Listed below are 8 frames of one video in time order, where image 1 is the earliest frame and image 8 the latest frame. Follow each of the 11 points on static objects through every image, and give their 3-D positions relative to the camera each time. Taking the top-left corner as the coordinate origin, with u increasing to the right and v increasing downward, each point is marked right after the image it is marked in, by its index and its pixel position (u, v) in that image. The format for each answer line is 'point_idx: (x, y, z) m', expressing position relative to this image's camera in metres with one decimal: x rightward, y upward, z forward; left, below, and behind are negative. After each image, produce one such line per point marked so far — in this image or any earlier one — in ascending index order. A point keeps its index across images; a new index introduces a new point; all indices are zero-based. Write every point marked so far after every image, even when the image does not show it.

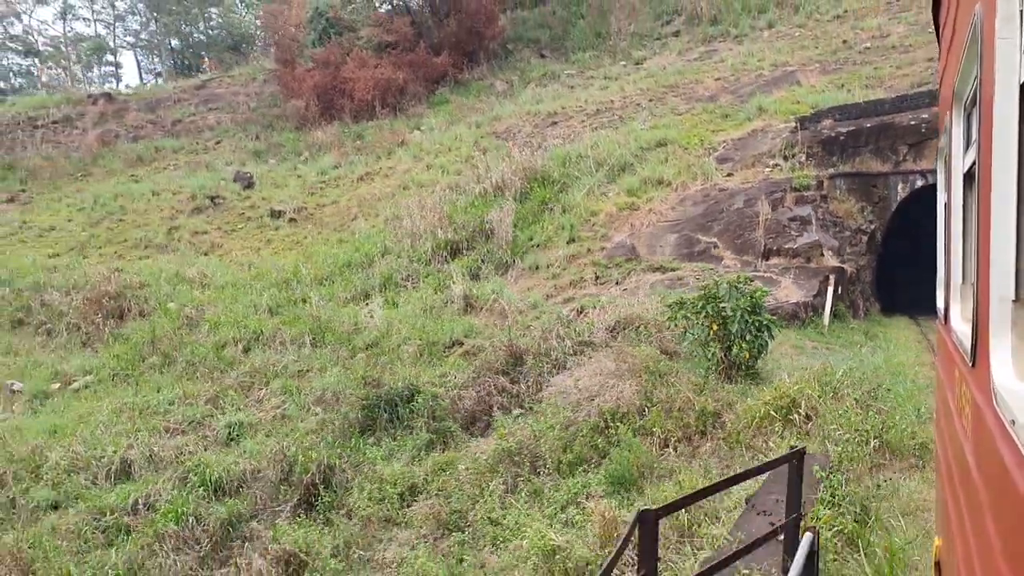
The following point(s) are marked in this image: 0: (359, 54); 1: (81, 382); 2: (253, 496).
0: (-3.0, +4.6, +18.3) m
1: (-4.3, -0.9, +9.3) m
2: (-1.6, -1.2, +5.8) m
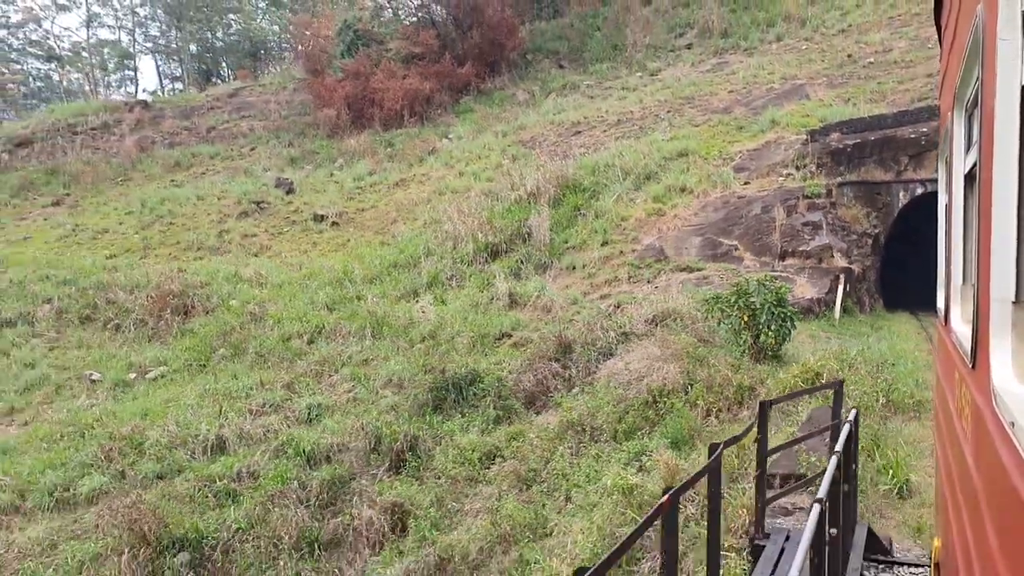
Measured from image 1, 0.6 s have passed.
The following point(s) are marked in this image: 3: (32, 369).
0: (-2.6, +4.6, +19.2) m
1: (-3.9, -0.9, +10.3) m
2: (-1.1, -1.2, +6.7) m
3: (-5.8, -1.0, +11.3) m
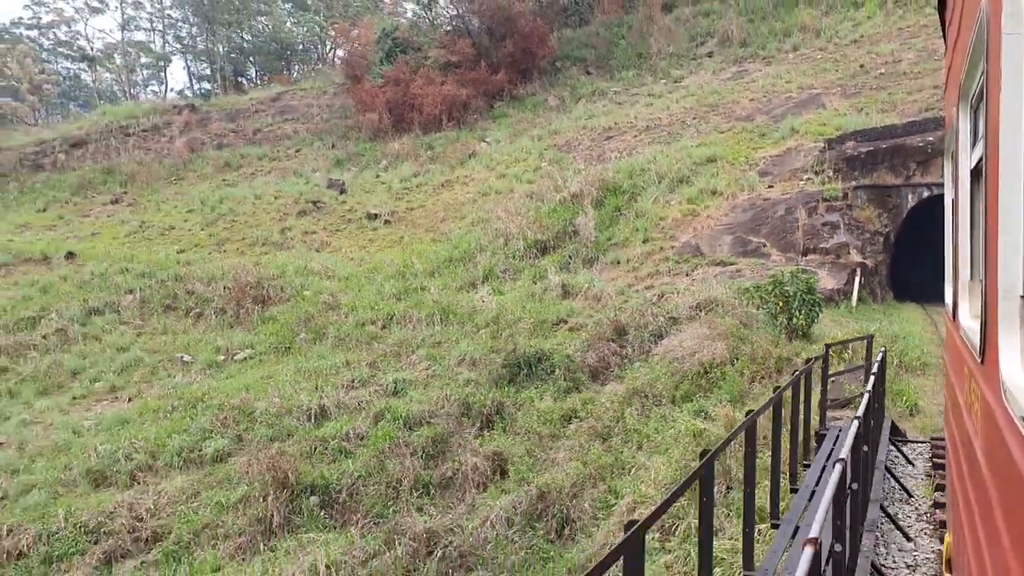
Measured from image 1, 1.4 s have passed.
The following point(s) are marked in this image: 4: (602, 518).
0: (-1.9, +4.7, +20.5) m
1: (-3.3, -0.8, +11.6) m
2: (-0.6, -1.1, +8.0) m
3: (-5.2, -0.9, +12.6) m
4: (+0.6, -1.4, +5.8) m
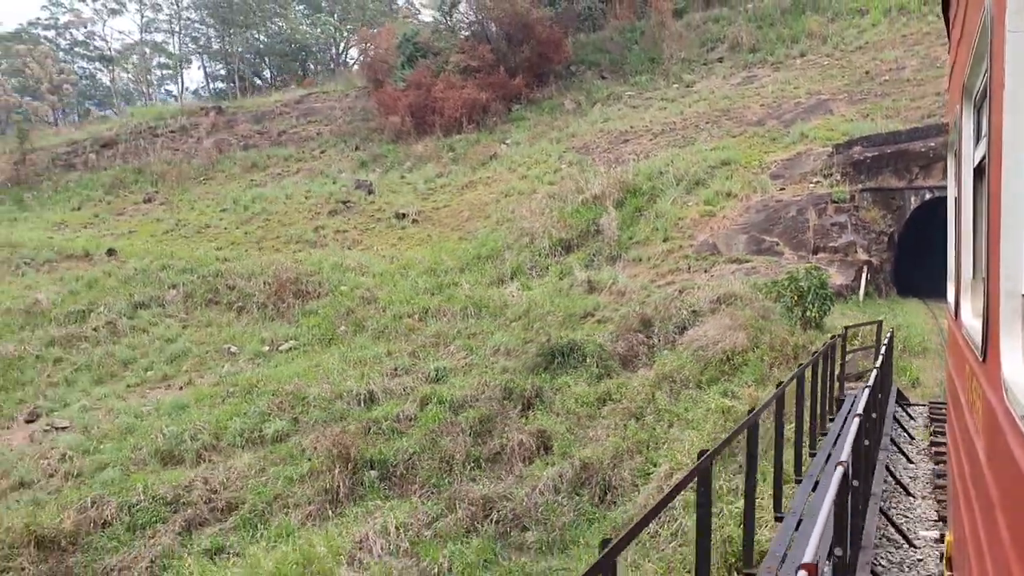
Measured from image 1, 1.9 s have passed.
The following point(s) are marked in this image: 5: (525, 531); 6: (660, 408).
0: (-1.5, +4.8, +21.2) m
1: (-2.9, -0.7, +12.3) m
2: (-0.2, -1.1, +8.7) m
3: (-4.9, -0.8, +13.4) m
4: (+0.9, -1.4, +6.6) m
5: (+0.1, -1.7, +6.5) m
6: (+1.2, -1.0, +7.5) m
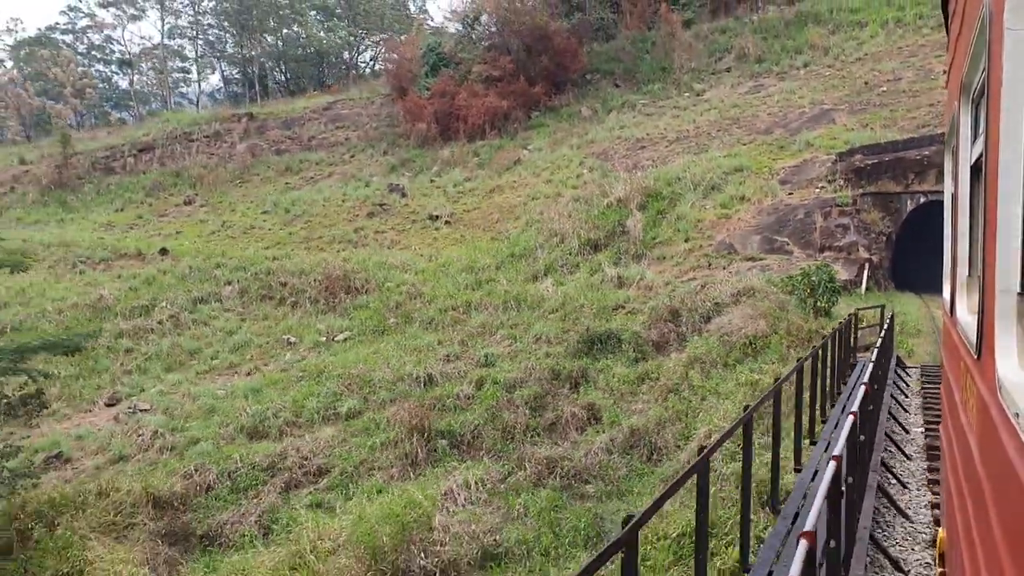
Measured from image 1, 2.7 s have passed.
0: (-1.0, +4.9, +22.5) m
1: (-2.4, -0.7, +13.6) m
2: (+0.3, -1.0, +10.0) m
3: (-4.4, -0.7, +14.7) m
4: (+1.4, -1.3, +7.9) m
5: (+0.6, -1.7, +7.8) m
6: (+1.7, -0.9, +8.8) m
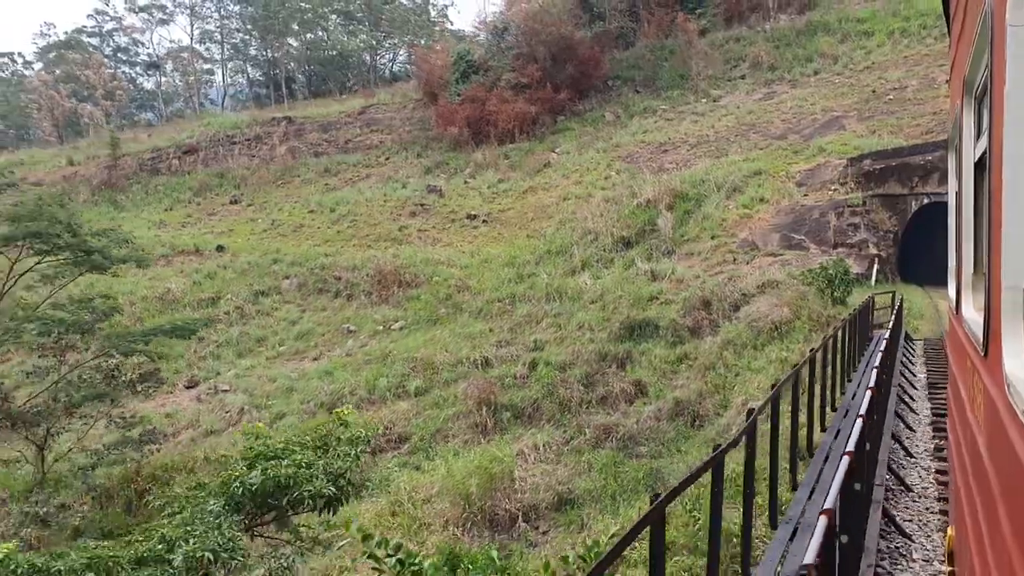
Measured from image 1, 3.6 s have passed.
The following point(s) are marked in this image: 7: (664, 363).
0: (-0.3, +5.0, +23.9) m
1: (-1.8, -0.6, +15.0) m
2: (+1.0, -0.9, +11.4) m
3: (-3.7, -0.6, +16.1) m
4: (+2.1, -1.2, +9.2) m
5: (+1.3, -1.6, +9.2) m
6: (+2.4, -0.8, +10.2) m
7: (+1.8, -0.9, +10.9) m
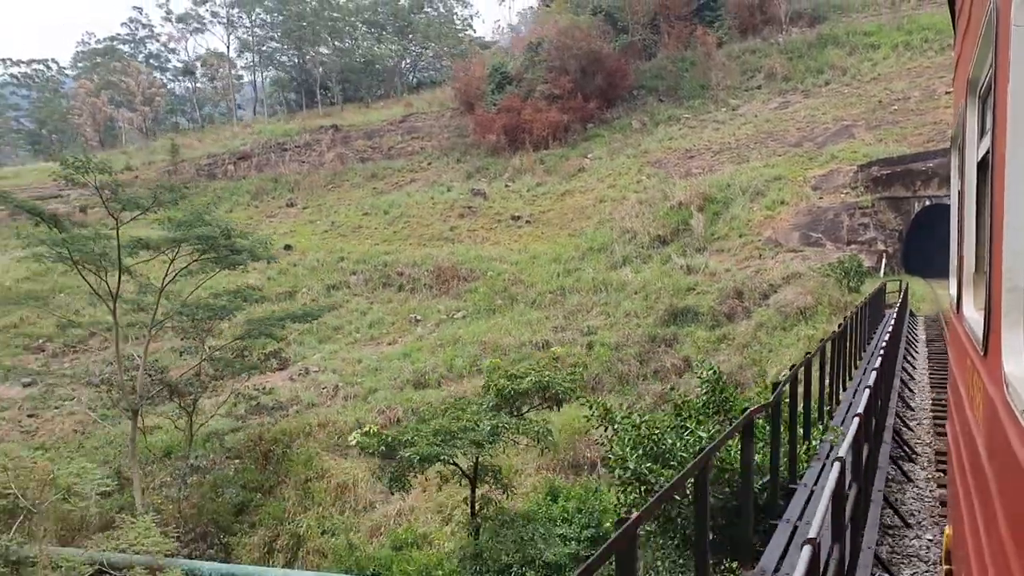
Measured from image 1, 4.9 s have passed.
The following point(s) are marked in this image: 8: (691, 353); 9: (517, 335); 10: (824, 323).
0: (+0.6, +5.2, +25.9) m
1: (-0.8, -0.5, +17.0) m
2: (+1.9, -0.8, +13.4) m
3: (-2.8, -0.5, +18.1) m
4: (+3.0, -1.1, +11.2) m
5: (+2.2, -1.4, +11.2) m
6: (+3.3, -0.7, +12.2) m
7: (+2.7, -0.8, +12.9) m
8: (+2.4, -0.9, +12.6) m
9: (0.0, -0.8, +15.2) m
10: (+4.1, -0.4, +12.2) m
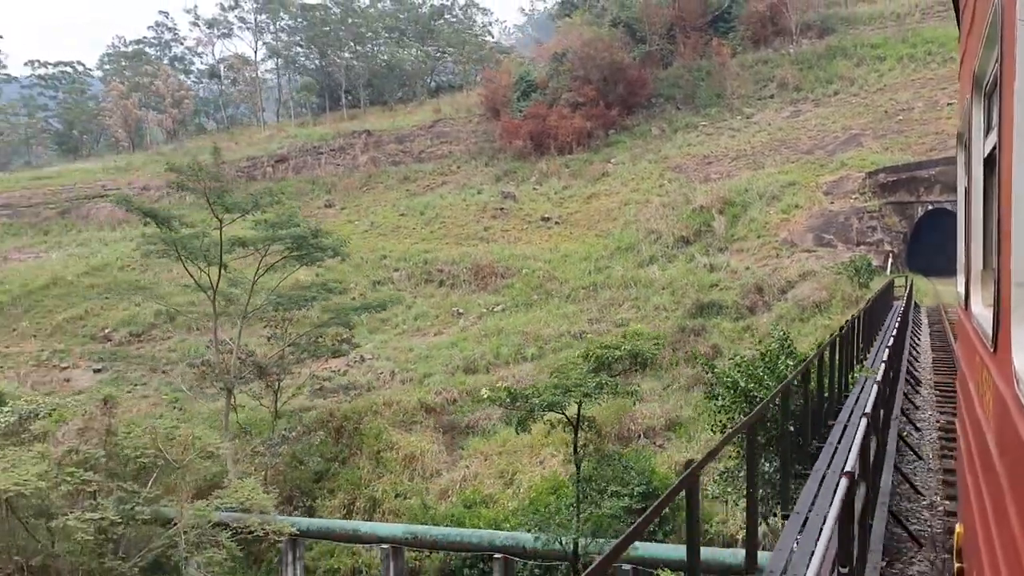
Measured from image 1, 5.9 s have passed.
0: (+1.4, +5.3, +27.4) m
1: (-0.1, -0.4, +18.6) m
2: (+2.6, -0.7, +14.9) m
3: (-2.0, -0.4, +19.6) m
4: (+3.7, -1.1, +12.8) m
5: (+2.9, -1.4, +12.7) m
6: (+4.0, -0.6, +13.7) m
7: (+3.4, -0.7, +14.4) m
8: (+3.1, -0.8, +14.1) m
9: (+0.8, -0.7, +16.7) m
10: (+4.8, -0.4, +13.7) m
